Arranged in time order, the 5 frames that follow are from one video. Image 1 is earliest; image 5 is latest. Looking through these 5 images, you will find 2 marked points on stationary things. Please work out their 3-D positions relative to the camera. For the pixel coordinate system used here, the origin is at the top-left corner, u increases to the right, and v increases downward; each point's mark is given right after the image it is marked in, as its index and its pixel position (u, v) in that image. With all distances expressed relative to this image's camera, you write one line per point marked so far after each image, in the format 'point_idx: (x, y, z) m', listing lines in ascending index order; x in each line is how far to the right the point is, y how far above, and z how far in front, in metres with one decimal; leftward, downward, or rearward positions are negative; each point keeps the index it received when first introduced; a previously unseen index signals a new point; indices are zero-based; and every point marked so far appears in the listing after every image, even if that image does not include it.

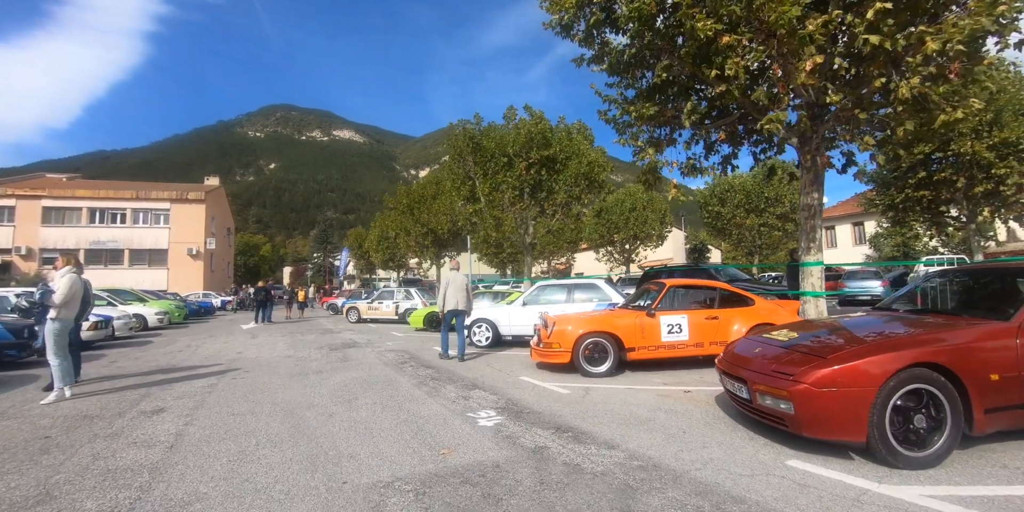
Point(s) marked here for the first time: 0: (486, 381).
0: (-0.4, -1.8, +6.7) m
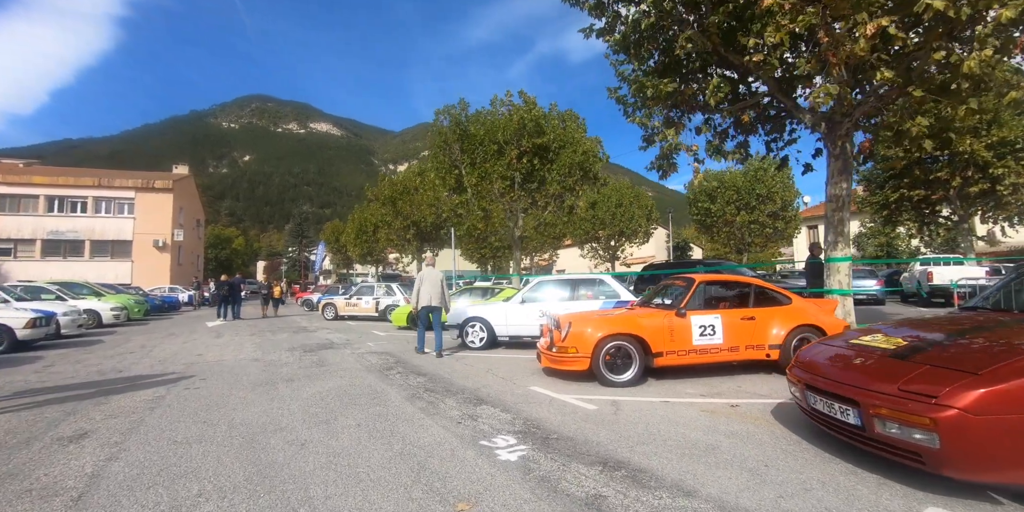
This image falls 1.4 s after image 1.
0: (-0.2, -1.7, +5.6) m
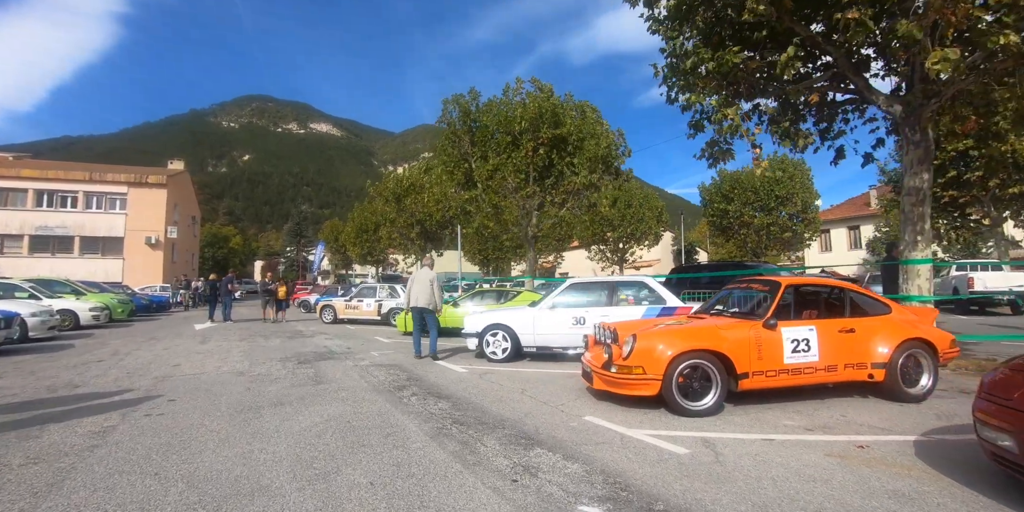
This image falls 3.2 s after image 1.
0: (+0.3, -1.6, +4.4) m
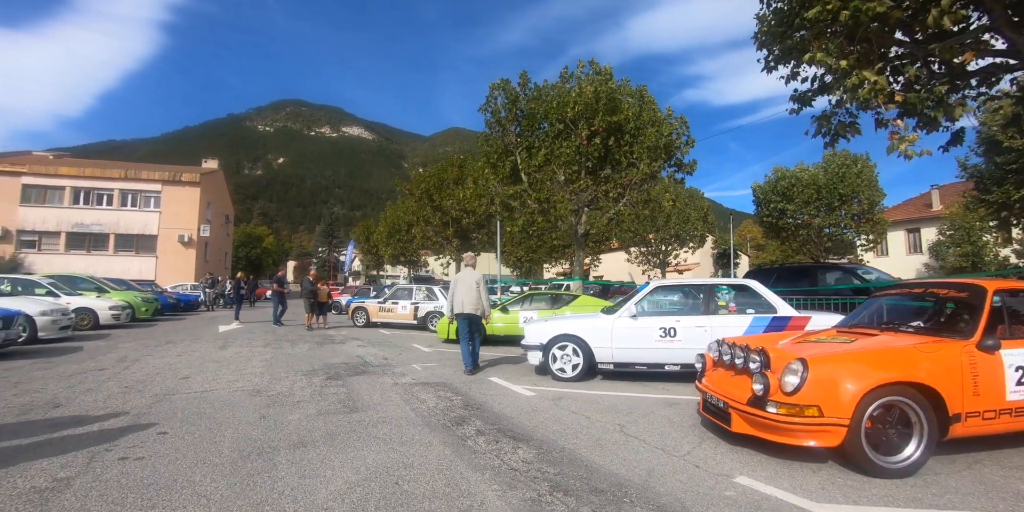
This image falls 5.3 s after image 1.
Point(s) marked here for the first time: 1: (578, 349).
0: (+1.1, -1.5, +2.9) m
1: (+0.9, -1.3, +6.7) m
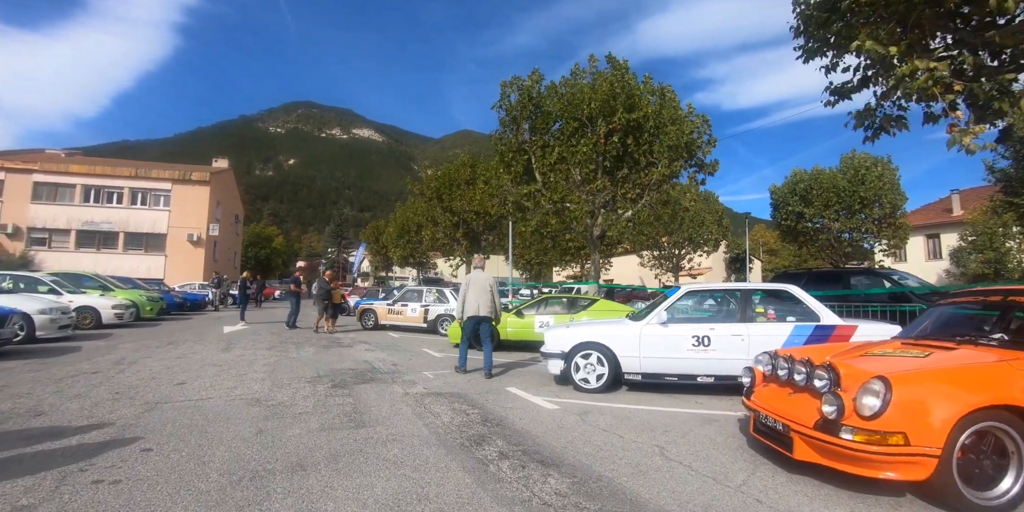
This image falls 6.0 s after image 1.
0: (+1.3, -1.5, +2.4) m
1: (+1.2, -1.4, +6.2) m
